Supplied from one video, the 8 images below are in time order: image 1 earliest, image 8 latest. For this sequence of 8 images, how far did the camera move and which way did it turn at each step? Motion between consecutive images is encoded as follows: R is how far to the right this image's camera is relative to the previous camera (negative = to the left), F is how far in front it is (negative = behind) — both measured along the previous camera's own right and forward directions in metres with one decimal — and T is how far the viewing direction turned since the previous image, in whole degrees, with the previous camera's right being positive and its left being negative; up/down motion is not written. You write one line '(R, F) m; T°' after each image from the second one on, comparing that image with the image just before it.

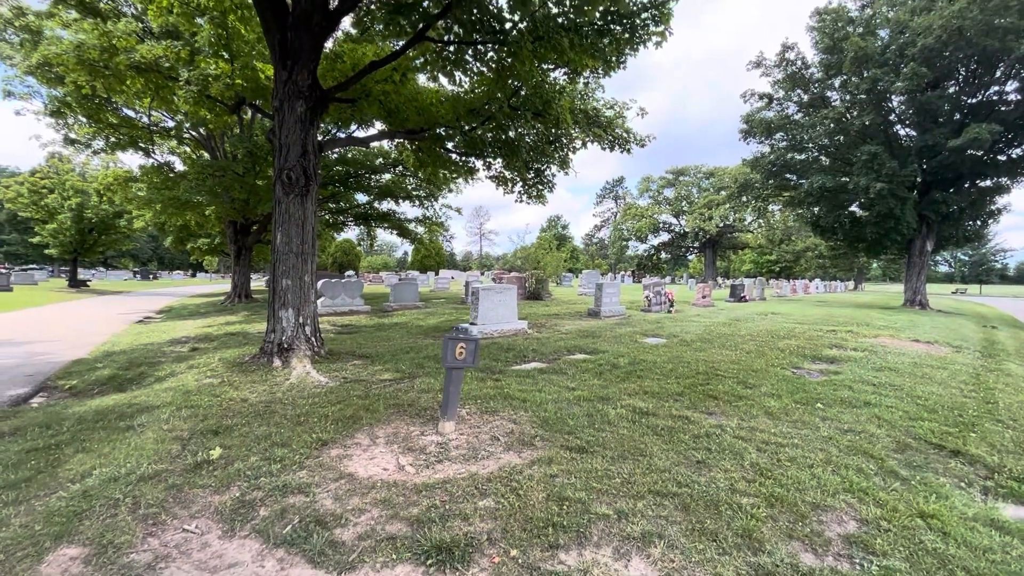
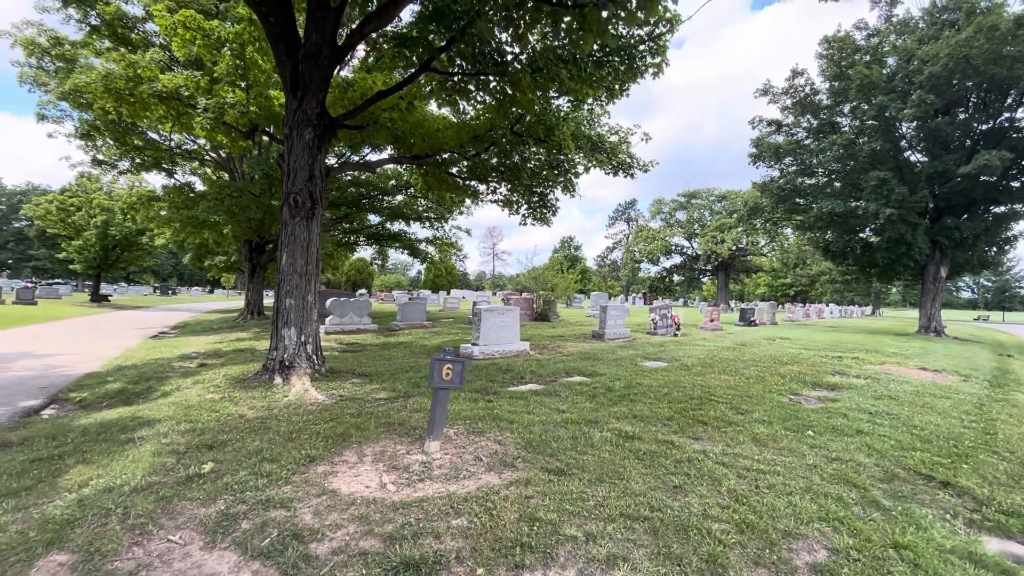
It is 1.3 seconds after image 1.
(+0.2, -0.1) m; -2°
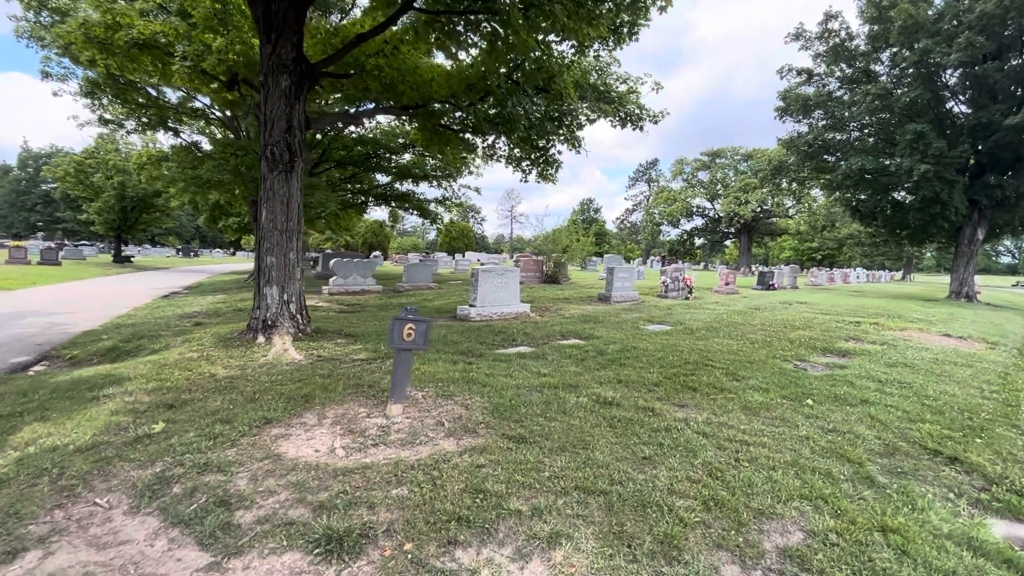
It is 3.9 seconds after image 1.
(+0.4, +0.3) m; -2°
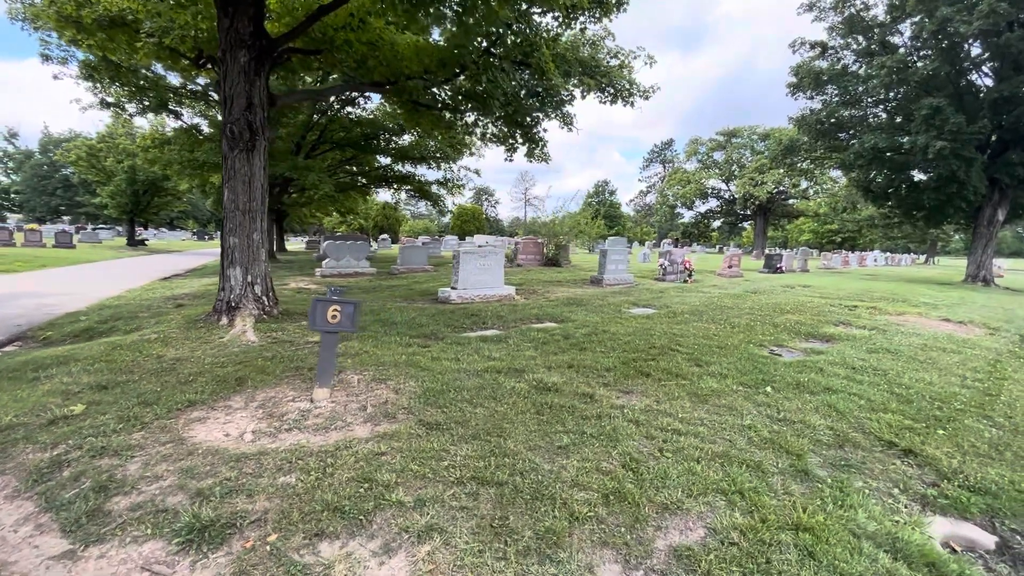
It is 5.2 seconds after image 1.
(+0.6, +0.2) m; -2°
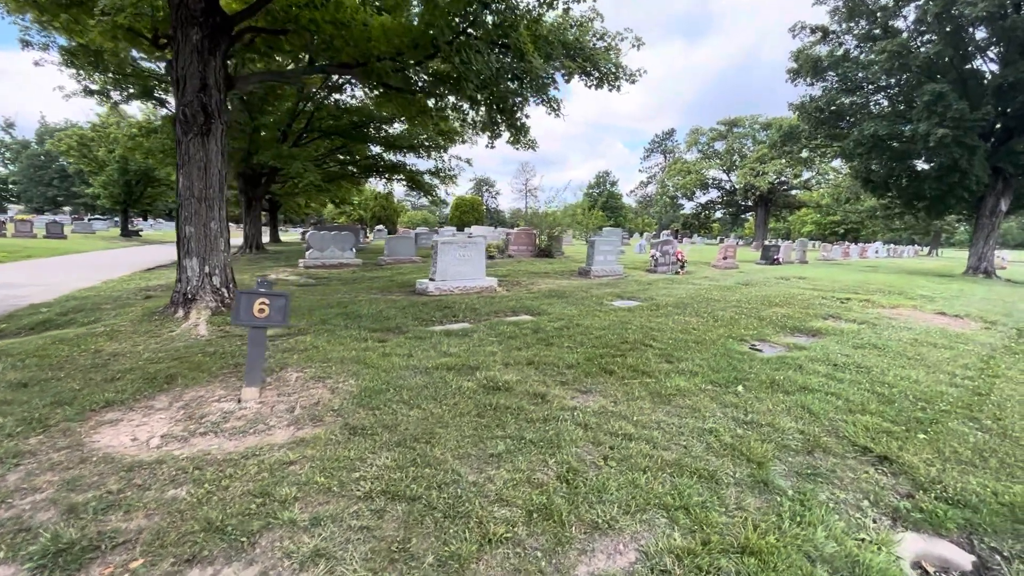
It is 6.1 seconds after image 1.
(+0.4, +0.3) m; 0°
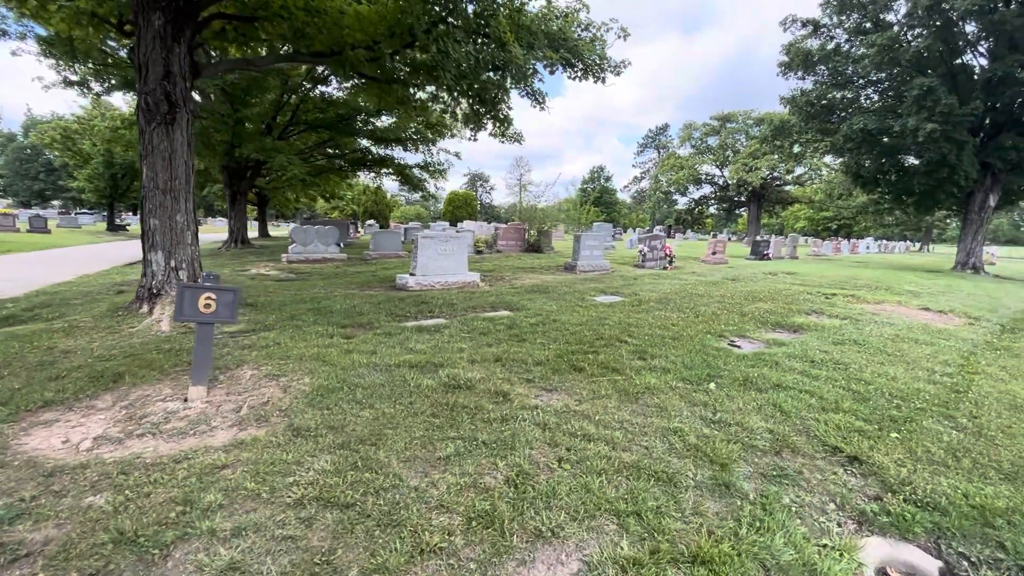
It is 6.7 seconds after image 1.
(+0.2, +0.1) m; +1°
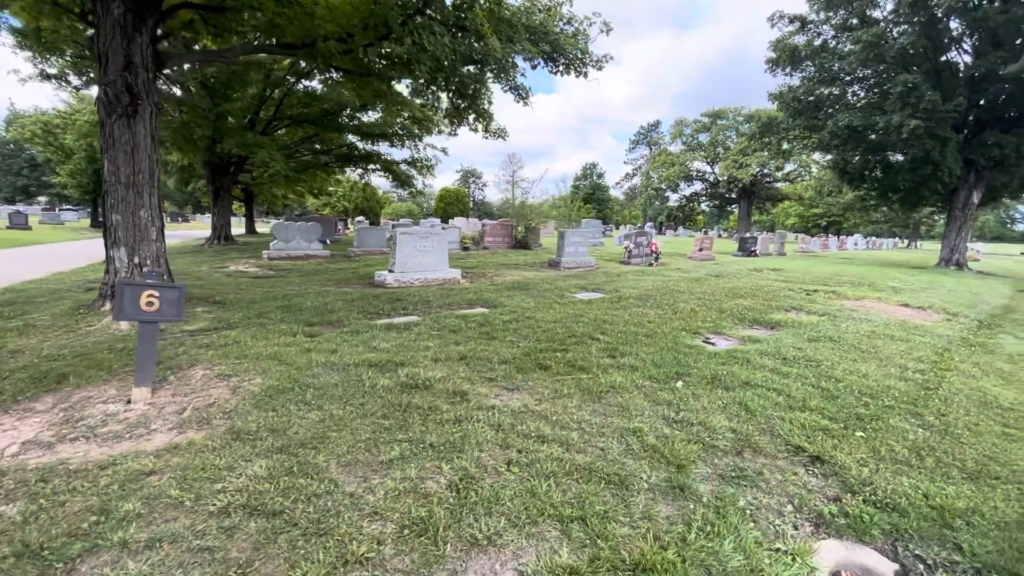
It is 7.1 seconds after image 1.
(+0.2, +0.1) m; +1°
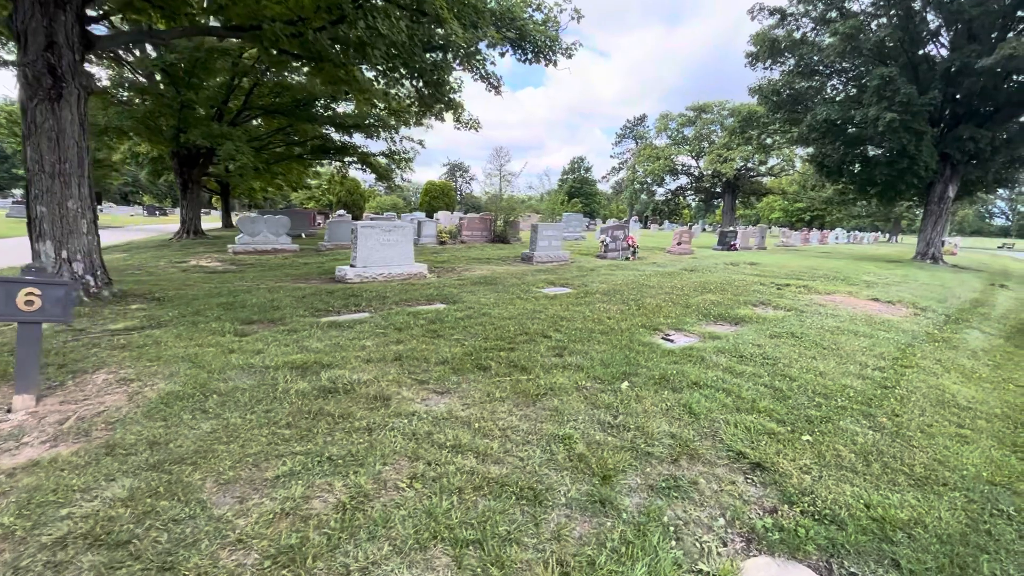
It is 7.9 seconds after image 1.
(+0.4, +0.2) m; +1°
